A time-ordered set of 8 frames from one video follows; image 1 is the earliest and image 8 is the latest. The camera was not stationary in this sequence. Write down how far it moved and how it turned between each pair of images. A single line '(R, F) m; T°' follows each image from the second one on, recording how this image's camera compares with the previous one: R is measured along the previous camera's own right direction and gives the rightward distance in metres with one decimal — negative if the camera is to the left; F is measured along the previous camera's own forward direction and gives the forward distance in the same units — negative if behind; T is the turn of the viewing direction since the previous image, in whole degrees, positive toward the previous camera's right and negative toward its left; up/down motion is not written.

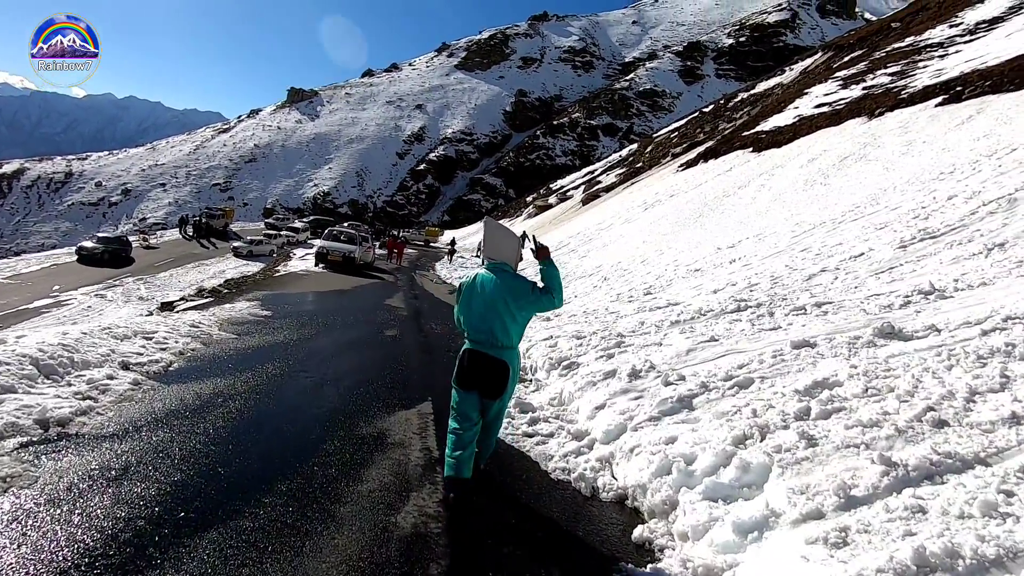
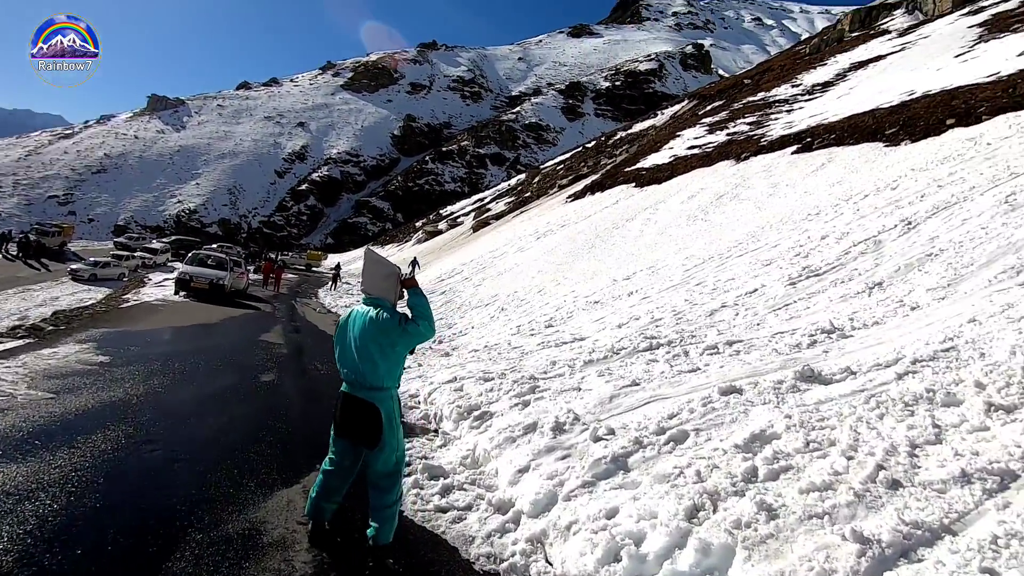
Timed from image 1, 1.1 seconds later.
(-0.2, +0.6) m; +12°
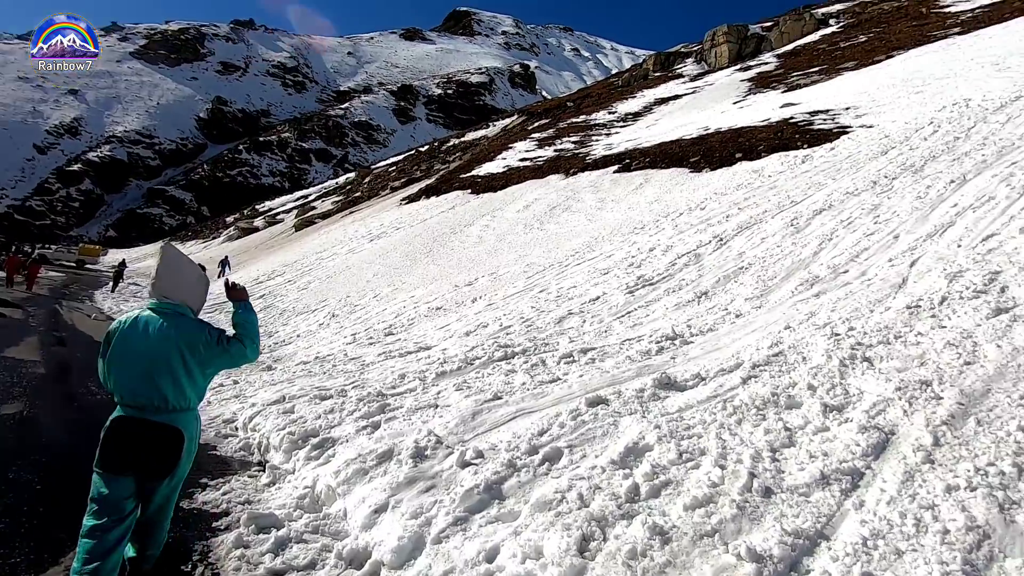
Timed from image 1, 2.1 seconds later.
(-0.2, +0.5) m; +18°
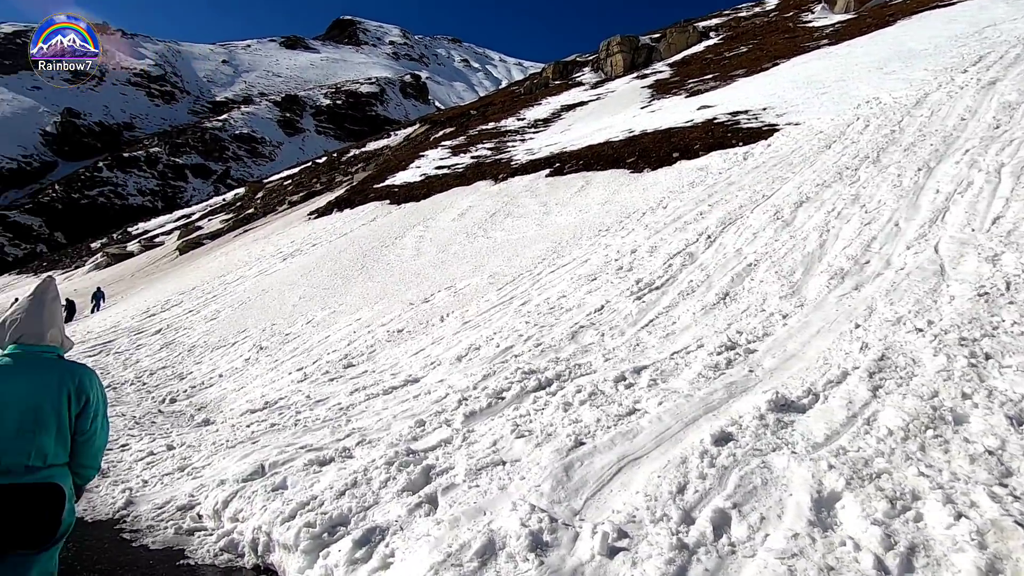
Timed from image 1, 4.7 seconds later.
(-1.2, +1.1) m; +10°
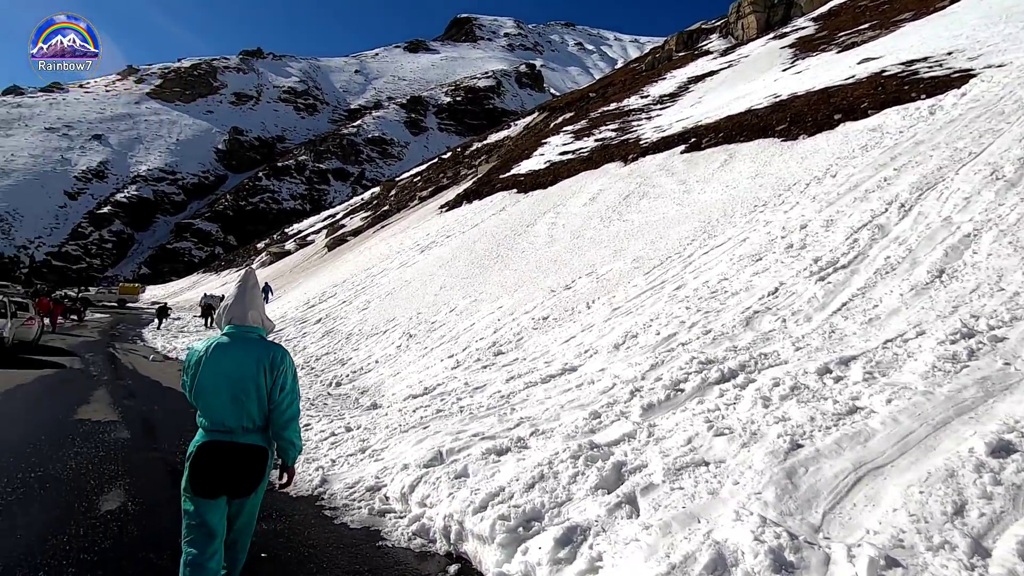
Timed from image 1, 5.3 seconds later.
(-0.5, +0.2) m; -13°
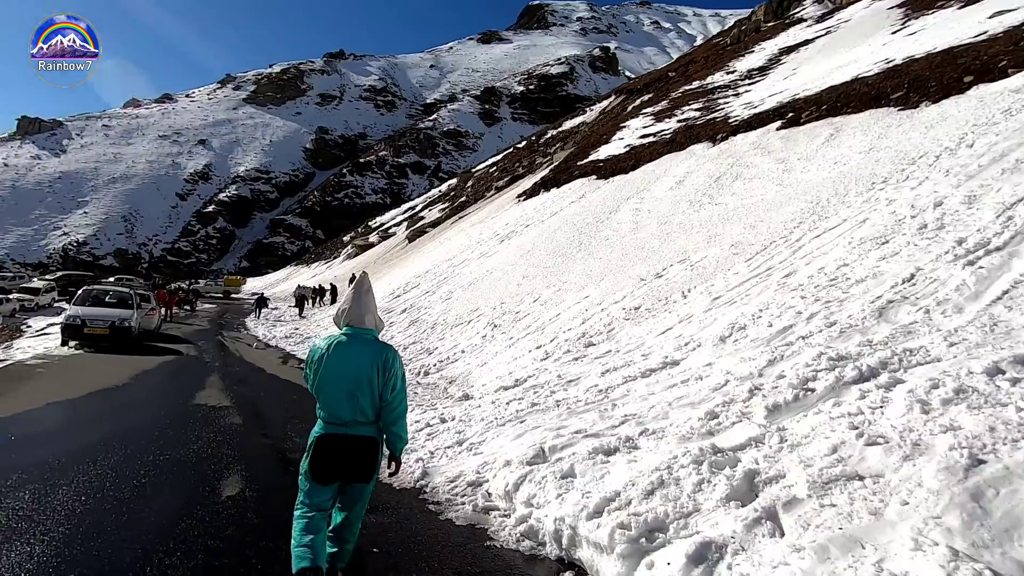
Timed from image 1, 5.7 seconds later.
(-0.3, +0.2) m; -8°
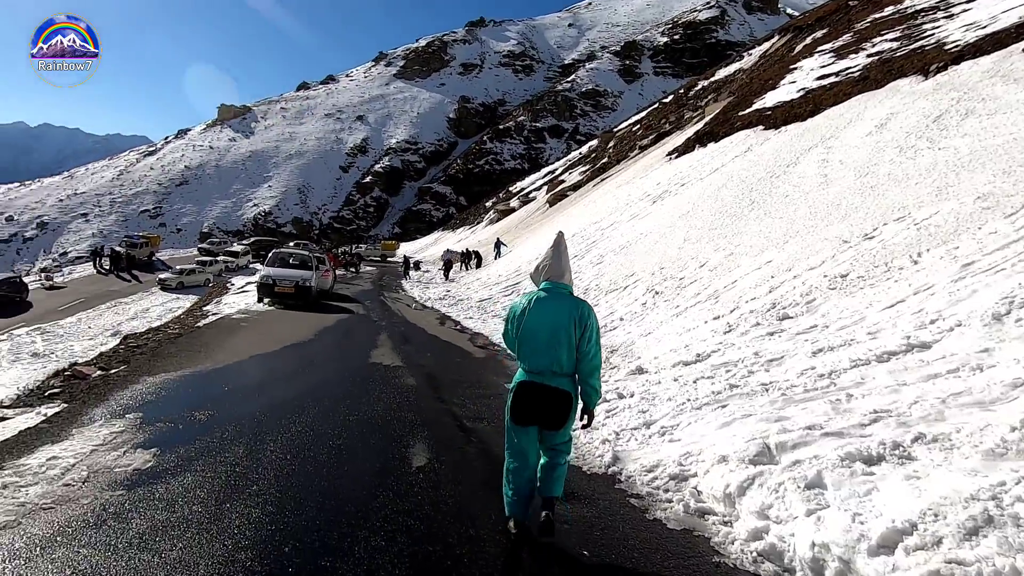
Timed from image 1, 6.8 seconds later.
(-0.6, +0.6) m; -14°
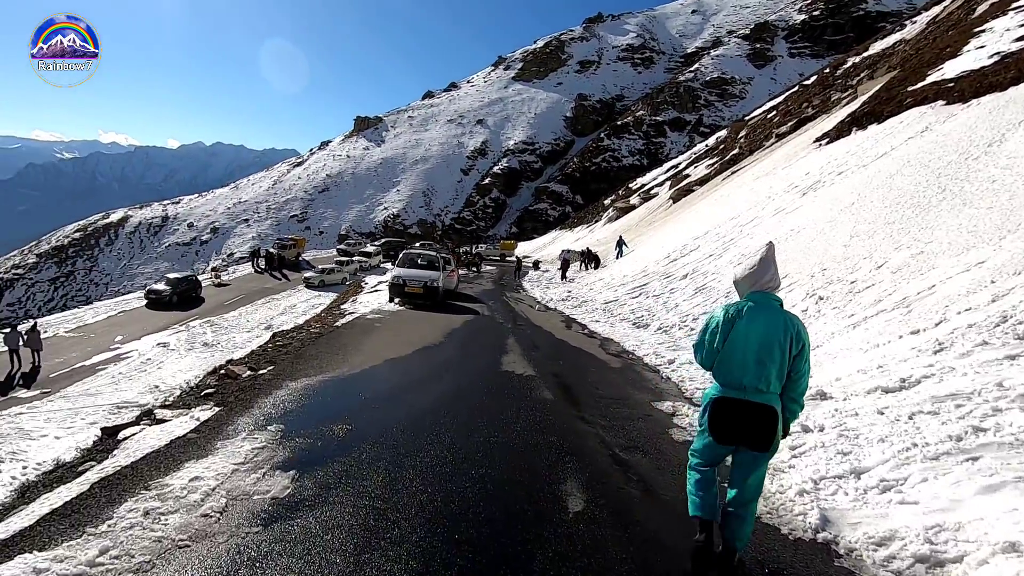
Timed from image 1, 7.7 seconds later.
(-0.4, +0.7) m; -12°
